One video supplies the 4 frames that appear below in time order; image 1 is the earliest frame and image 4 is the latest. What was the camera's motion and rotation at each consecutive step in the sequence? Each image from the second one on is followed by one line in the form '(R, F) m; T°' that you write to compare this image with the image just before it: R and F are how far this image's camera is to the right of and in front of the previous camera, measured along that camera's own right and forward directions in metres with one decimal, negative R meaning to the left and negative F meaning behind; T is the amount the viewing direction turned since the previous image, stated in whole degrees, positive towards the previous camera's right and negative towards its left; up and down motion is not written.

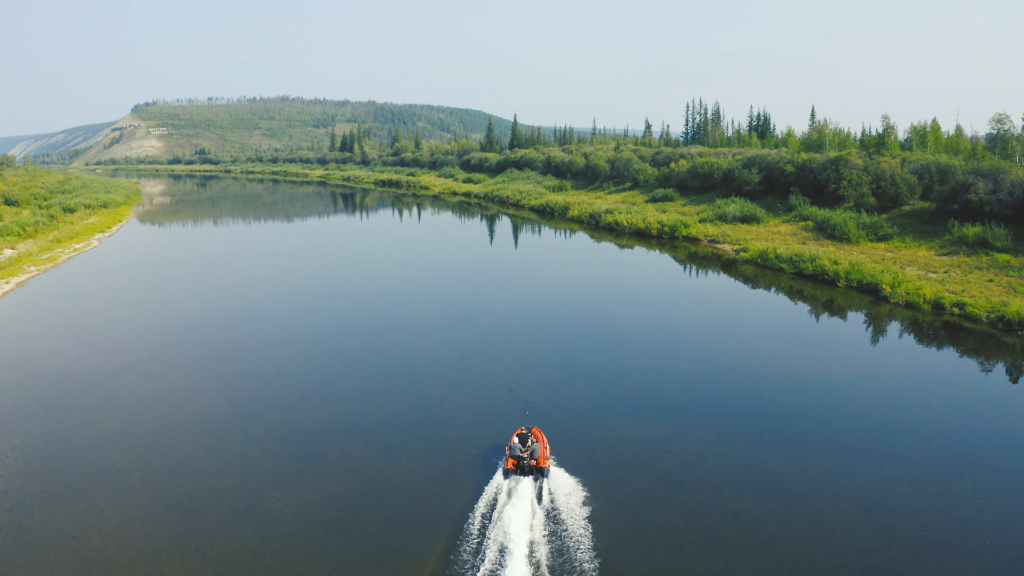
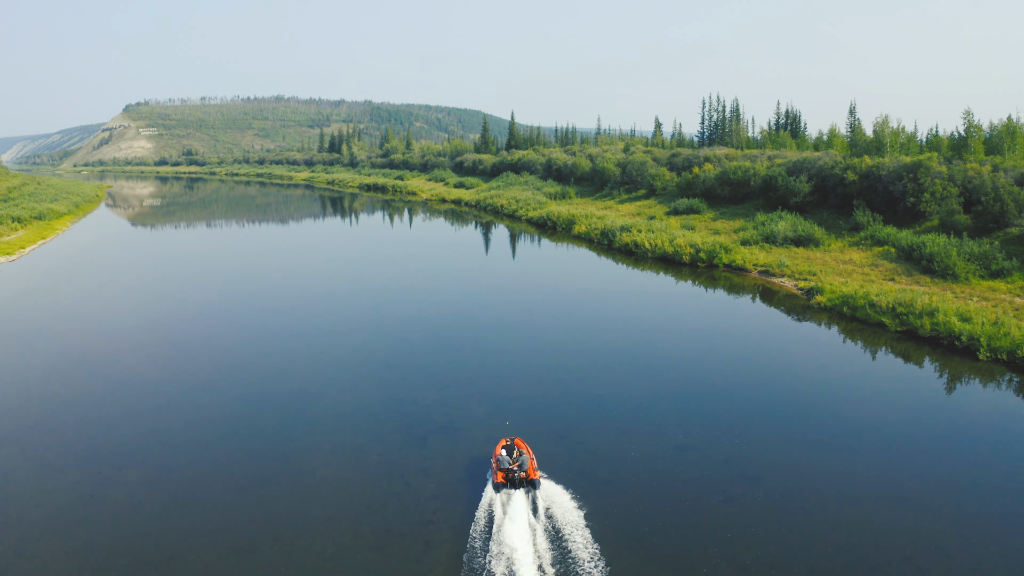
(+0.4, +7.1) m; 0°
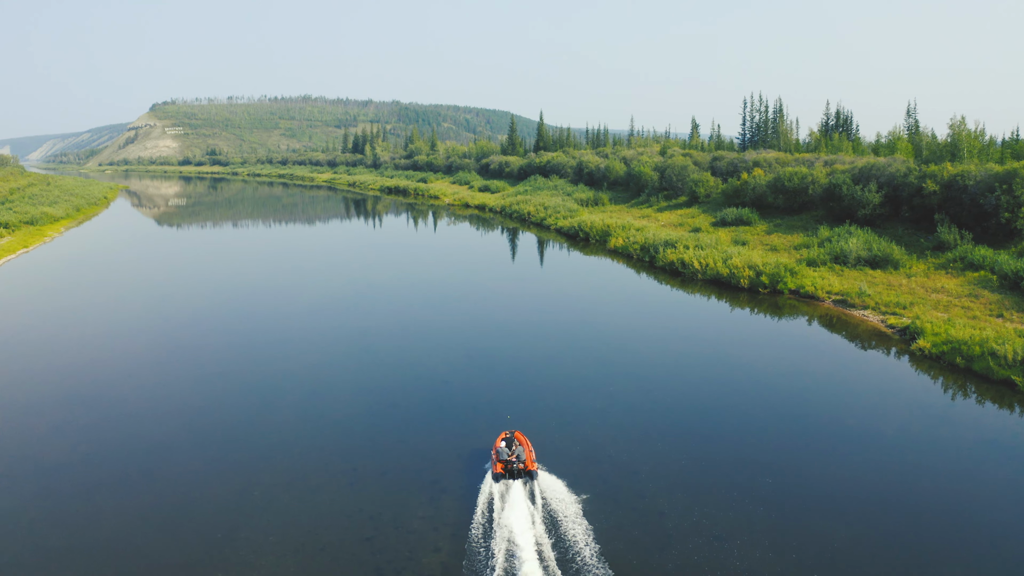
(-0.1, +3.2) m; -2°
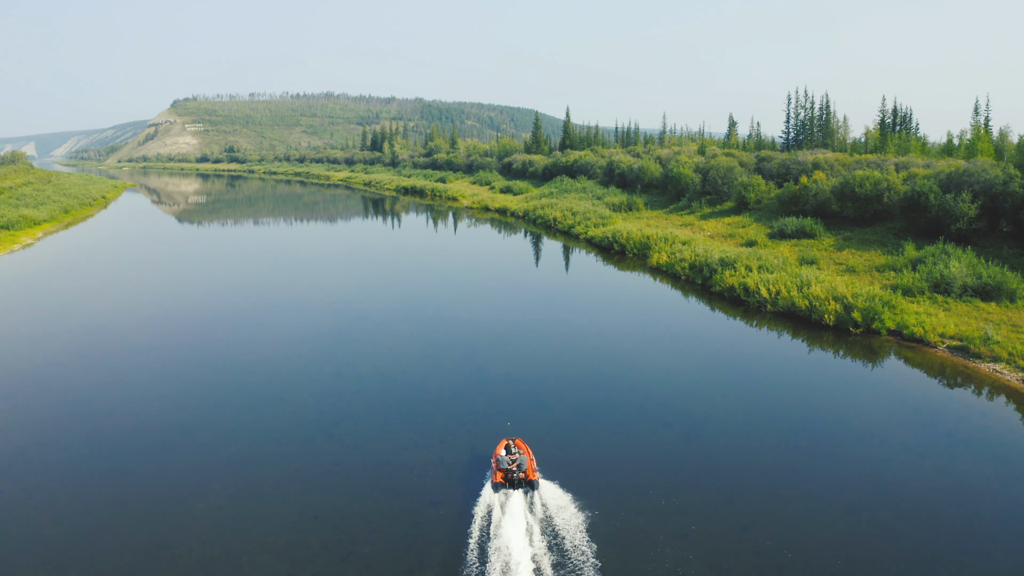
(-0.1, +3.8) m; -2°
